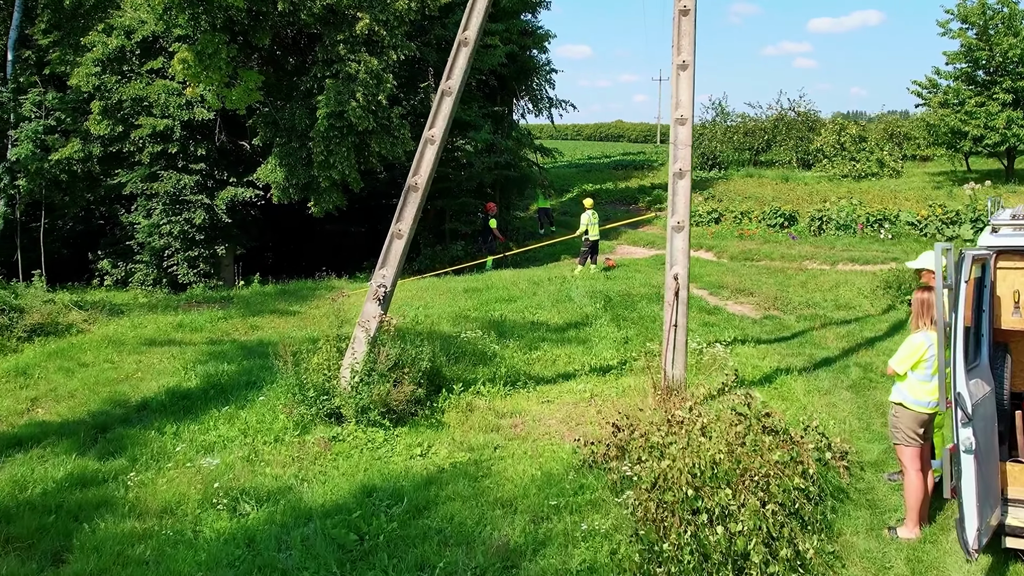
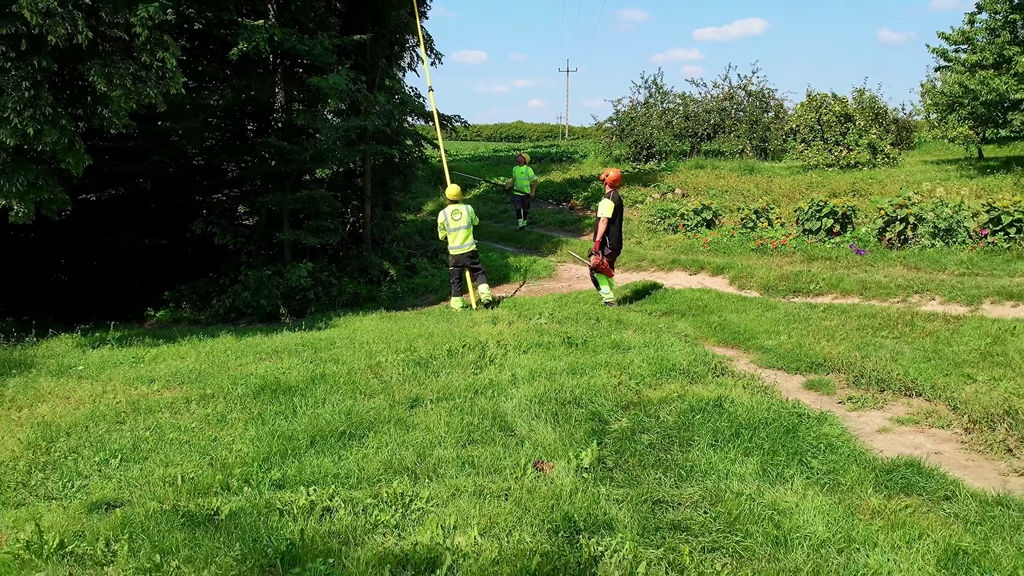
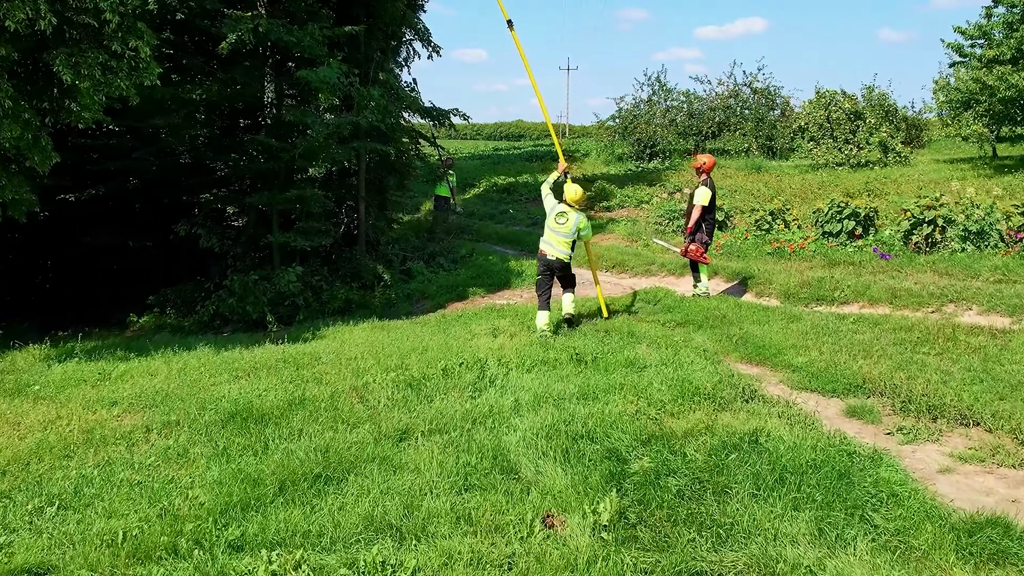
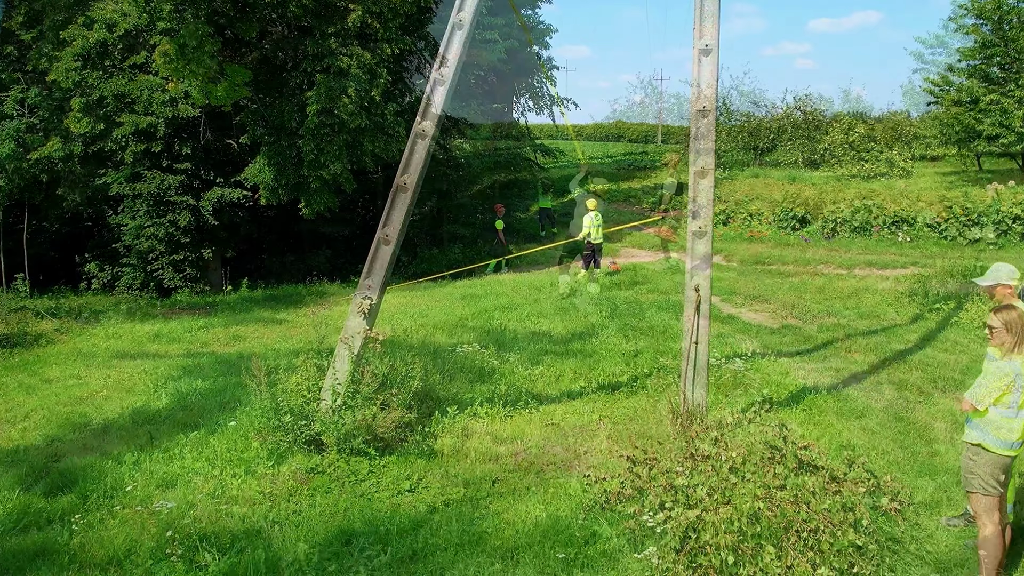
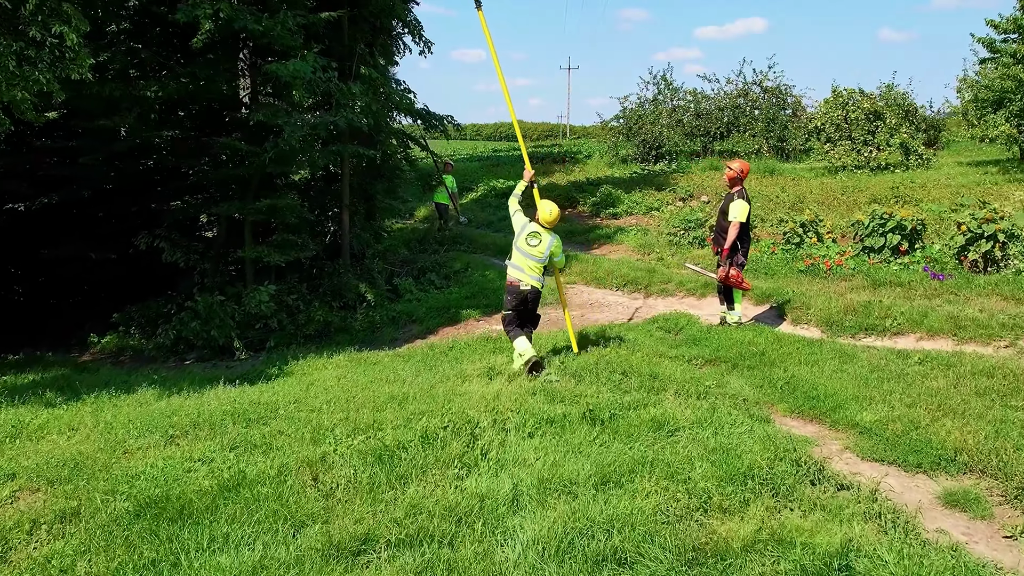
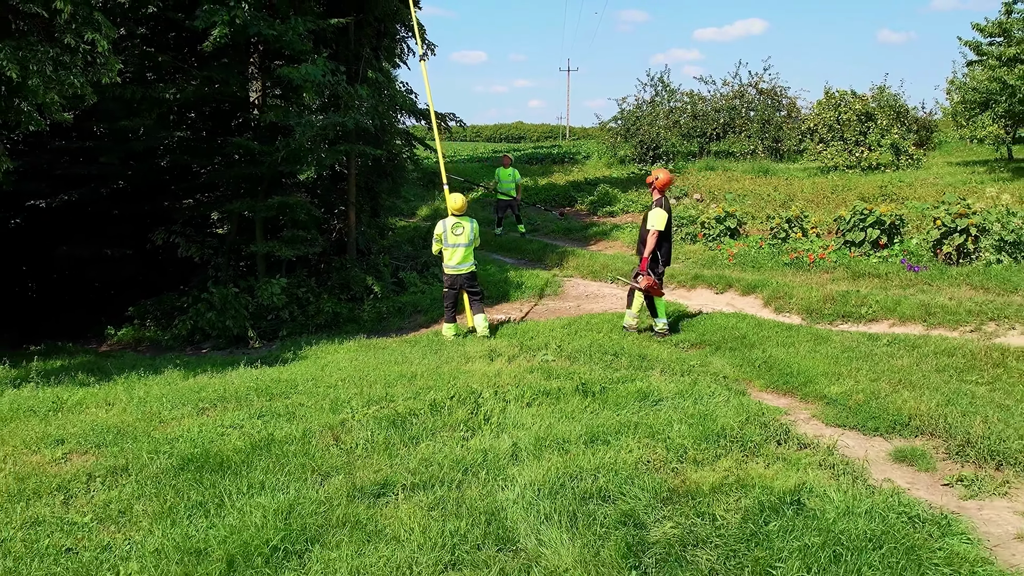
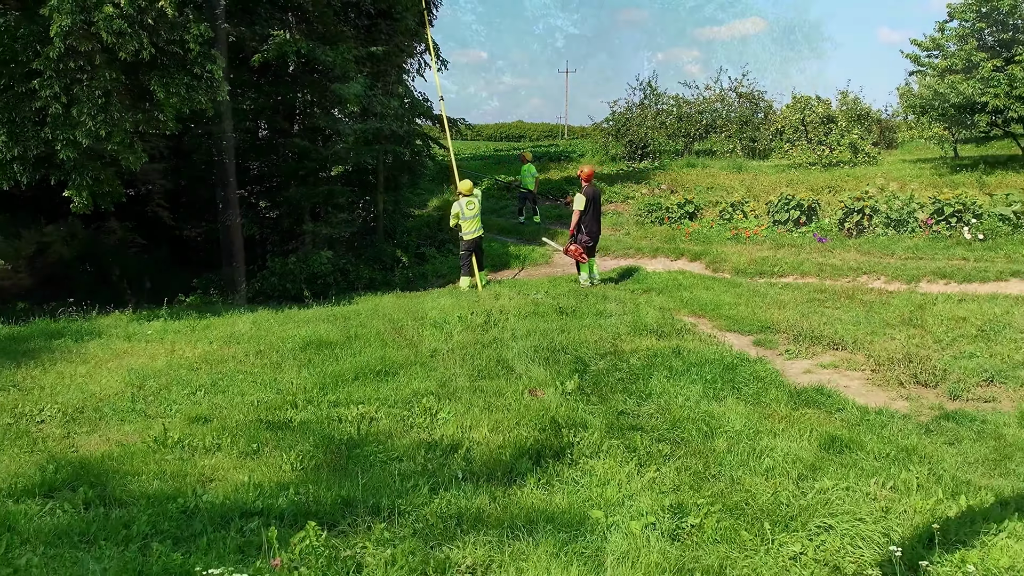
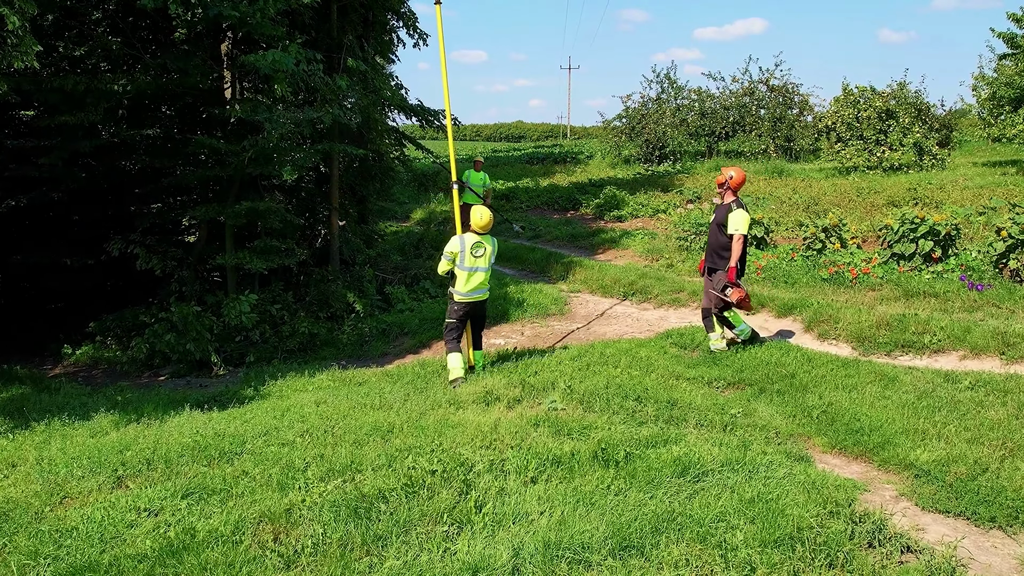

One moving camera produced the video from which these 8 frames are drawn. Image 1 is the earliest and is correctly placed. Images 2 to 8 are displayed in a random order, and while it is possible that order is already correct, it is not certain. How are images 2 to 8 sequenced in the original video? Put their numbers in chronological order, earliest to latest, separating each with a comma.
4, 3, 5, 8, 6, 2, 7
